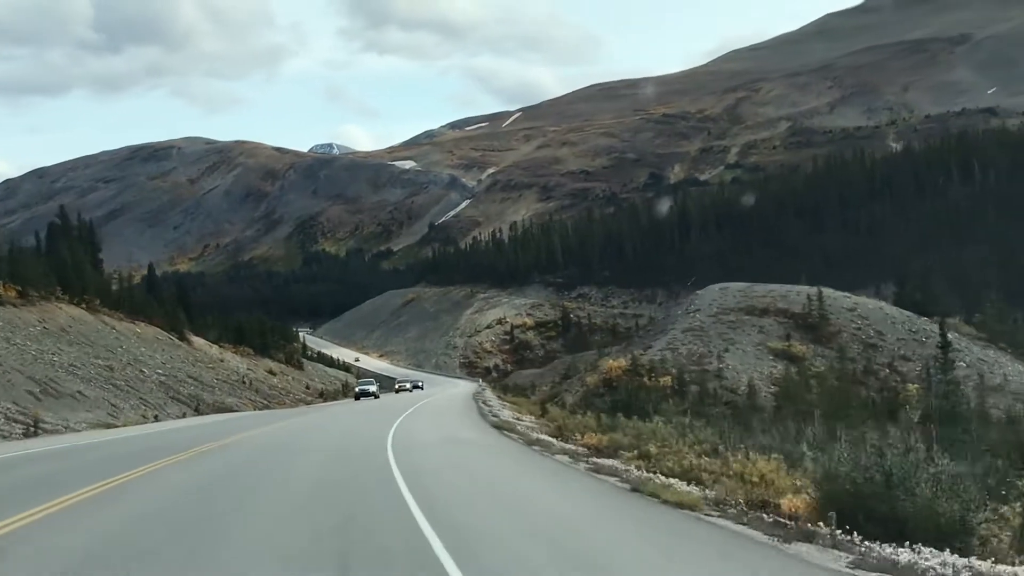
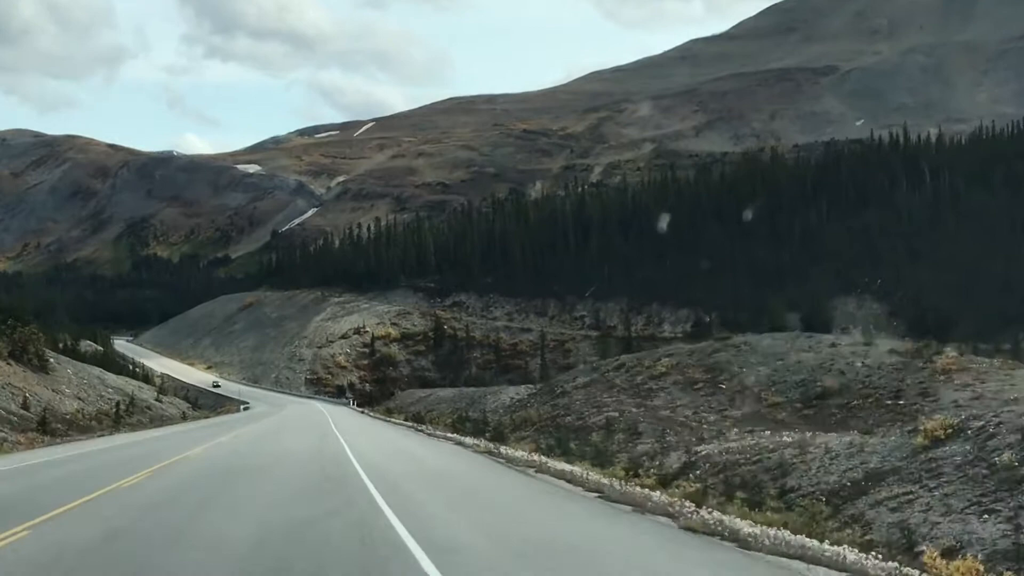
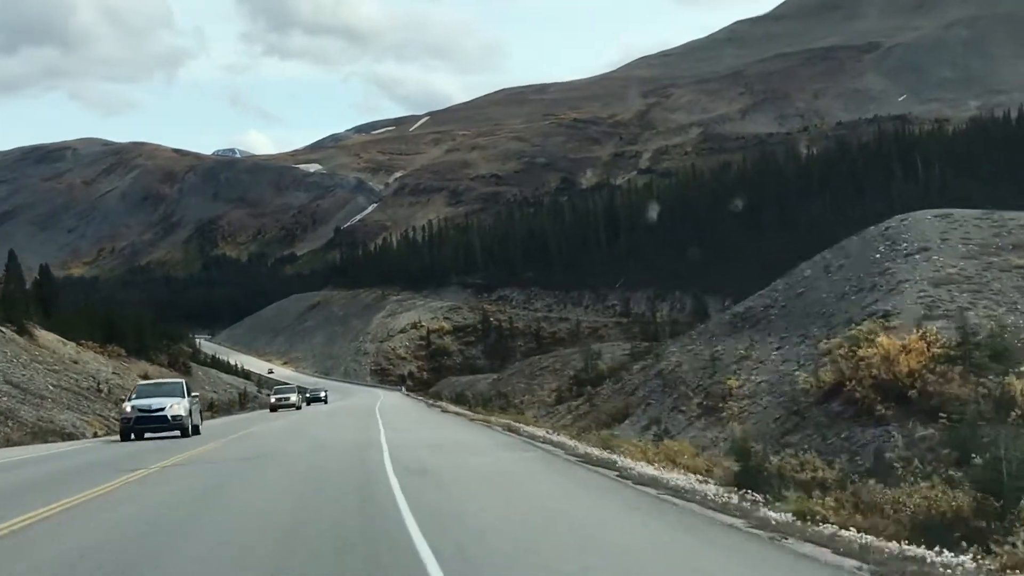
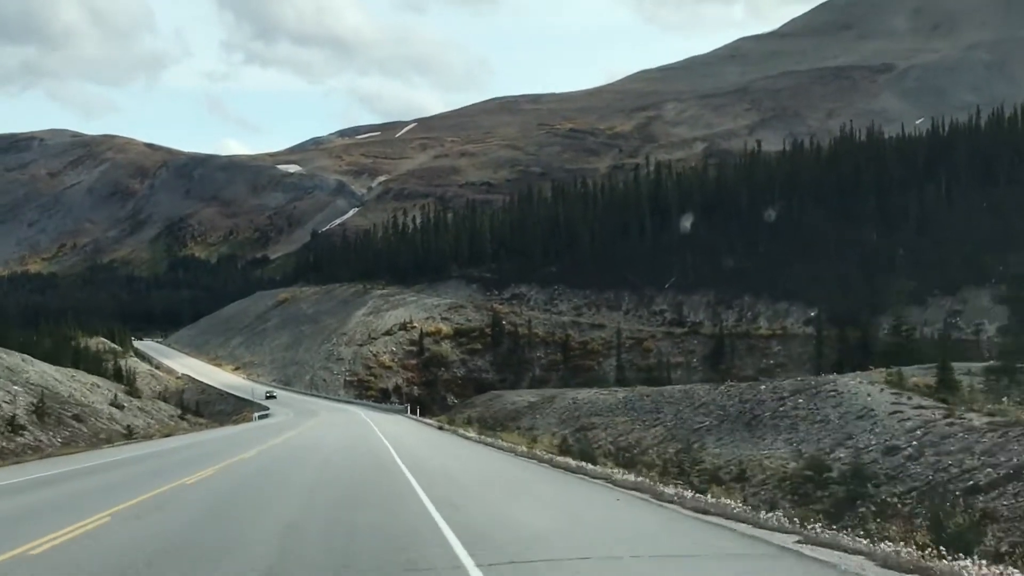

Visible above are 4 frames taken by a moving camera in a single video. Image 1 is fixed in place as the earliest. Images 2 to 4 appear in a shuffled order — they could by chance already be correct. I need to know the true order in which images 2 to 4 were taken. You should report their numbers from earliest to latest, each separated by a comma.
3, 2, 4
